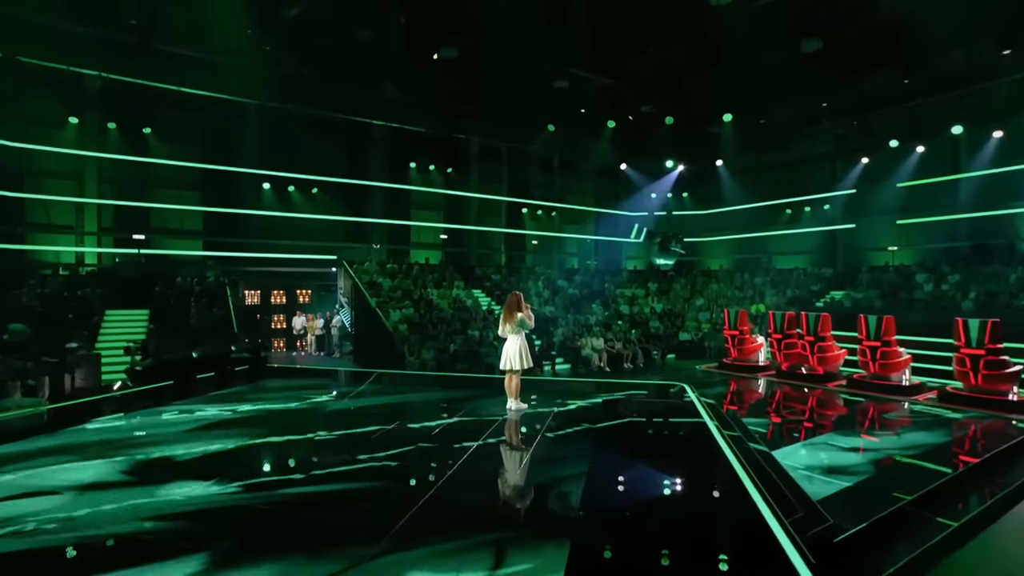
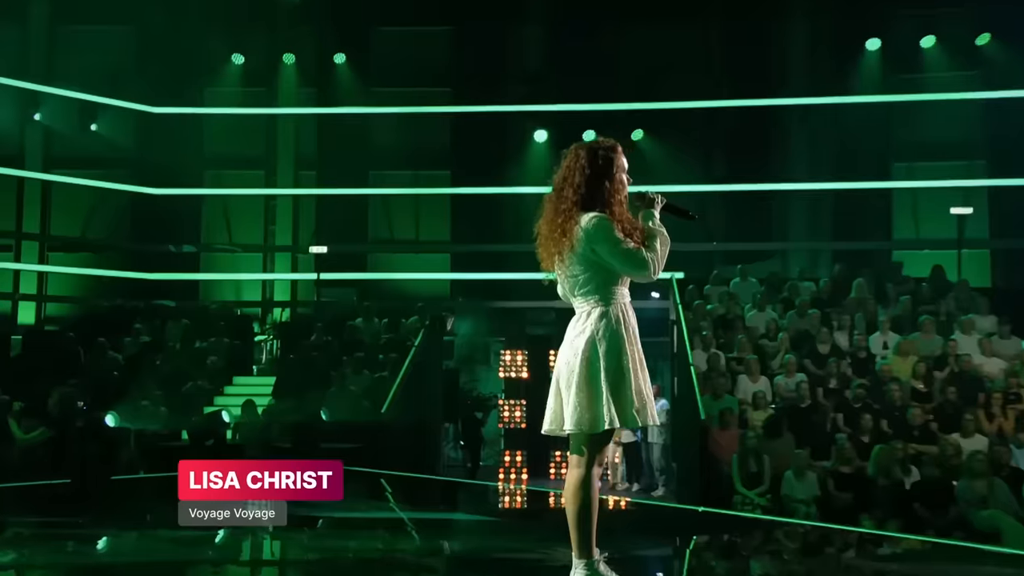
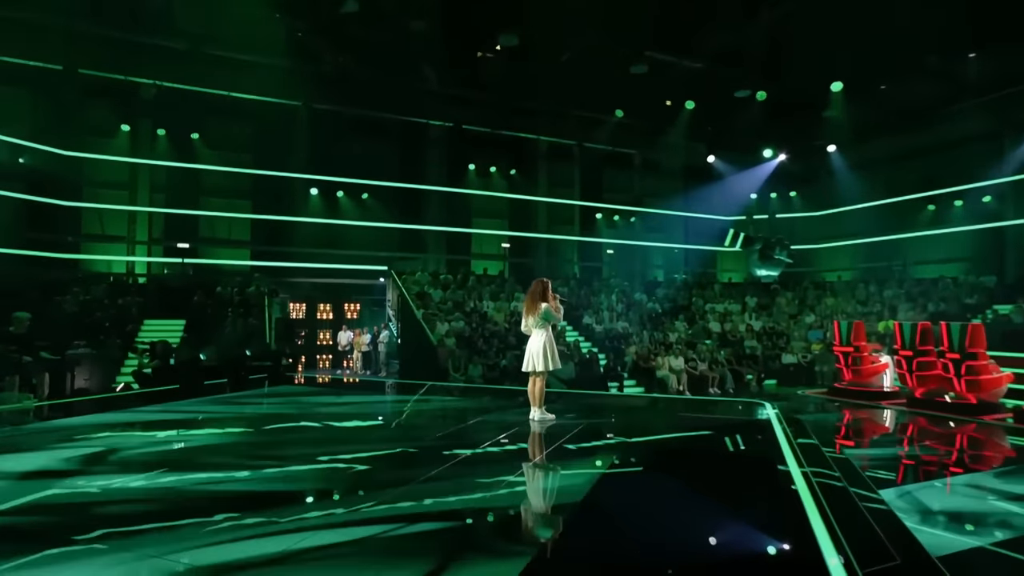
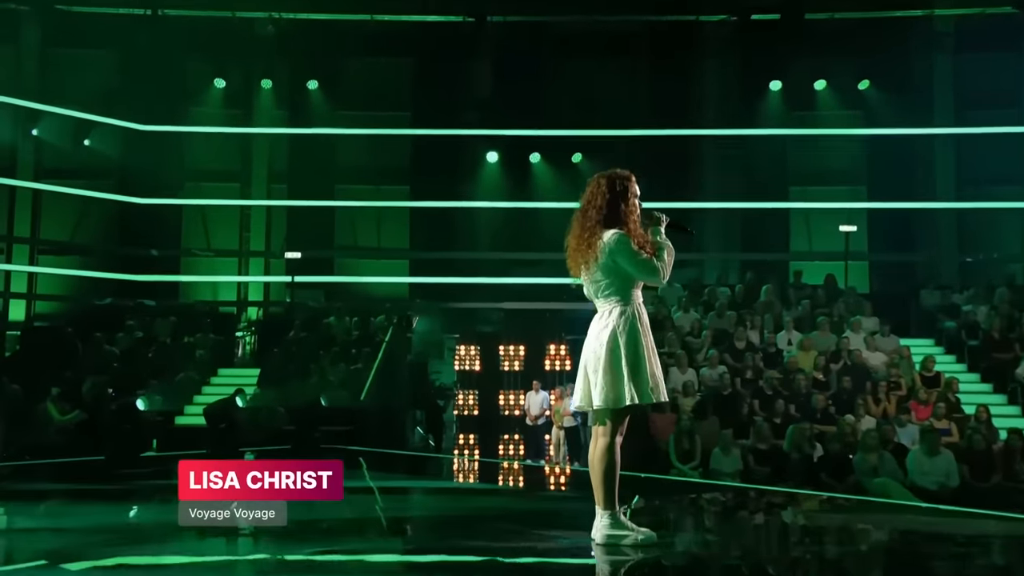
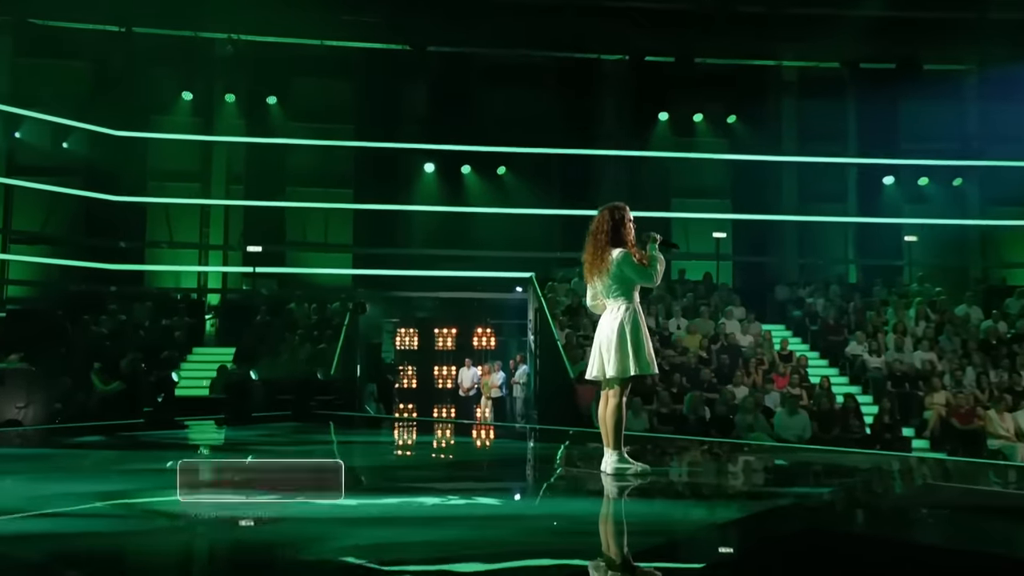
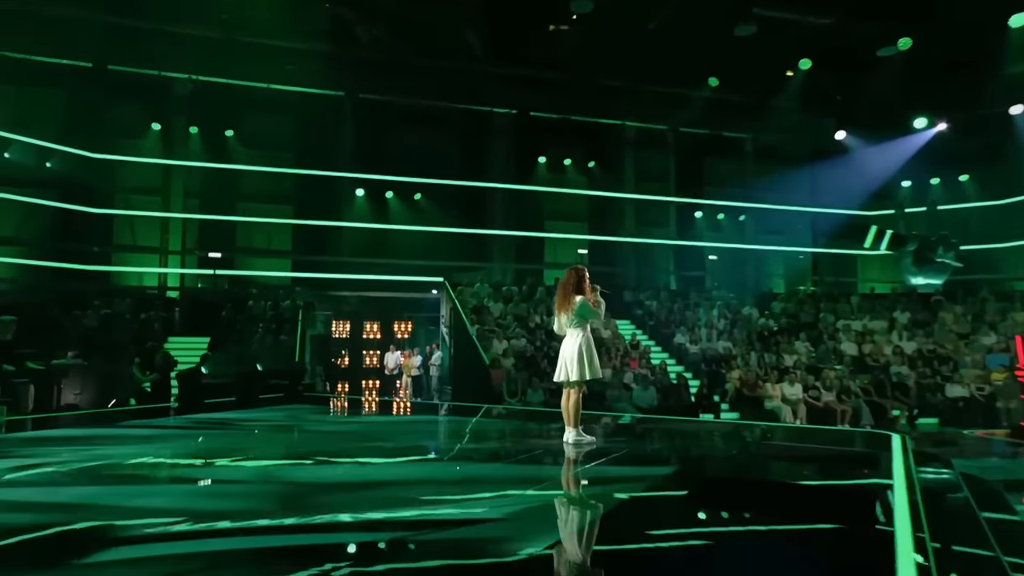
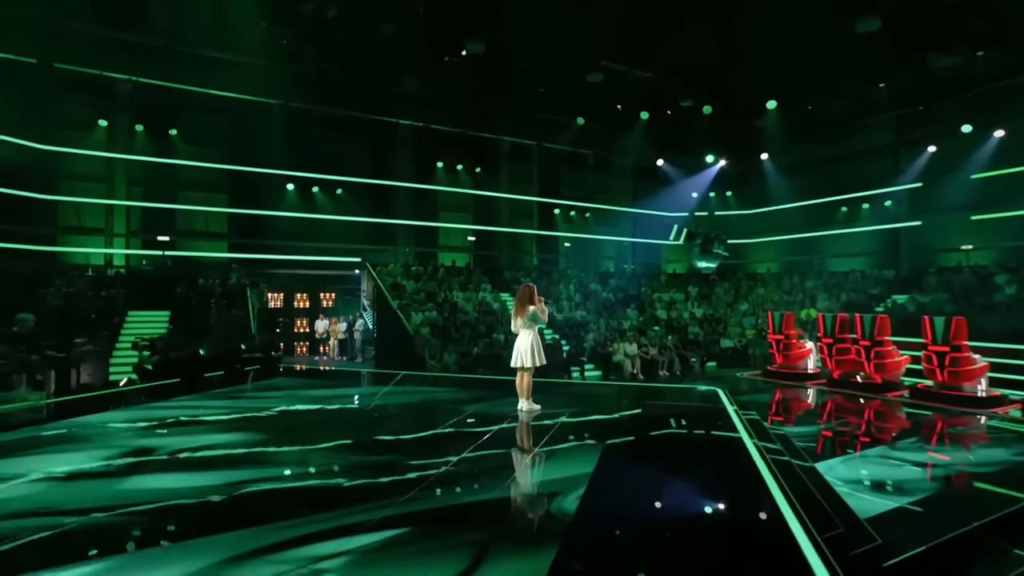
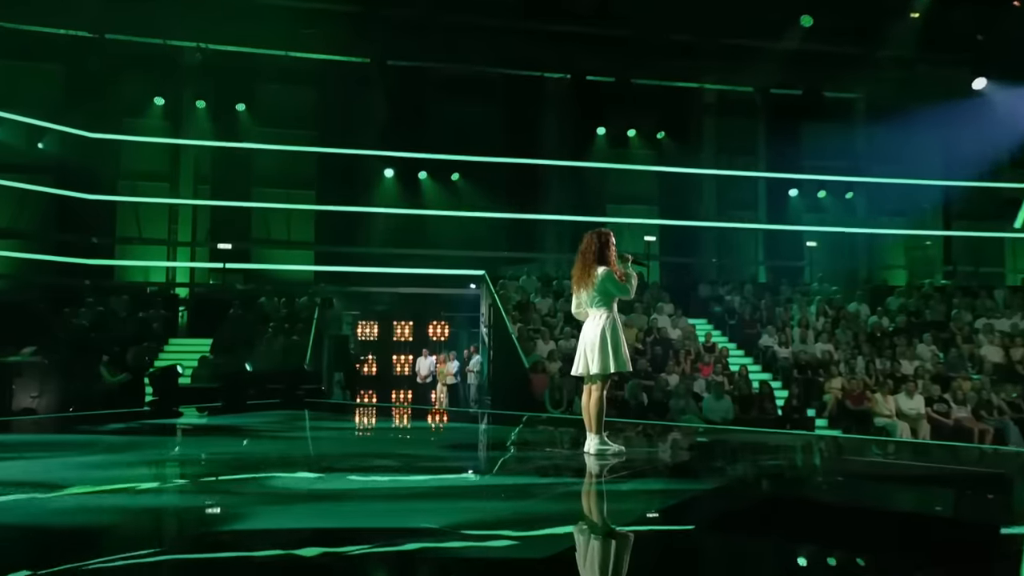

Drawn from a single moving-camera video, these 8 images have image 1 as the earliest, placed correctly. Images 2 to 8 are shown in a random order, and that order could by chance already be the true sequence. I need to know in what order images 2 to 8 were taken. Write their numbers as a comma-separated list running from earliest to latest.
7, 3, 6, 8, 5, 4, 2
